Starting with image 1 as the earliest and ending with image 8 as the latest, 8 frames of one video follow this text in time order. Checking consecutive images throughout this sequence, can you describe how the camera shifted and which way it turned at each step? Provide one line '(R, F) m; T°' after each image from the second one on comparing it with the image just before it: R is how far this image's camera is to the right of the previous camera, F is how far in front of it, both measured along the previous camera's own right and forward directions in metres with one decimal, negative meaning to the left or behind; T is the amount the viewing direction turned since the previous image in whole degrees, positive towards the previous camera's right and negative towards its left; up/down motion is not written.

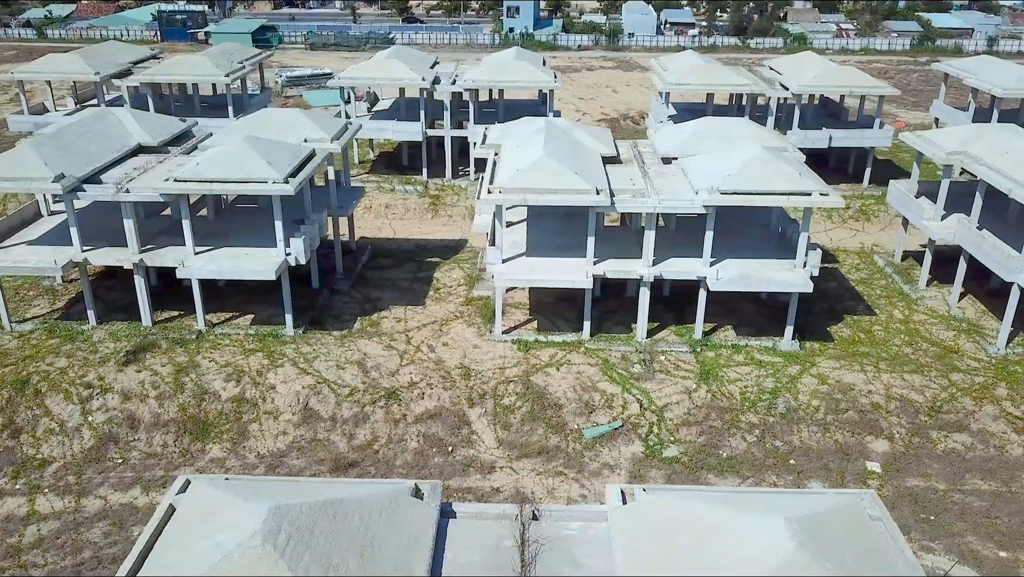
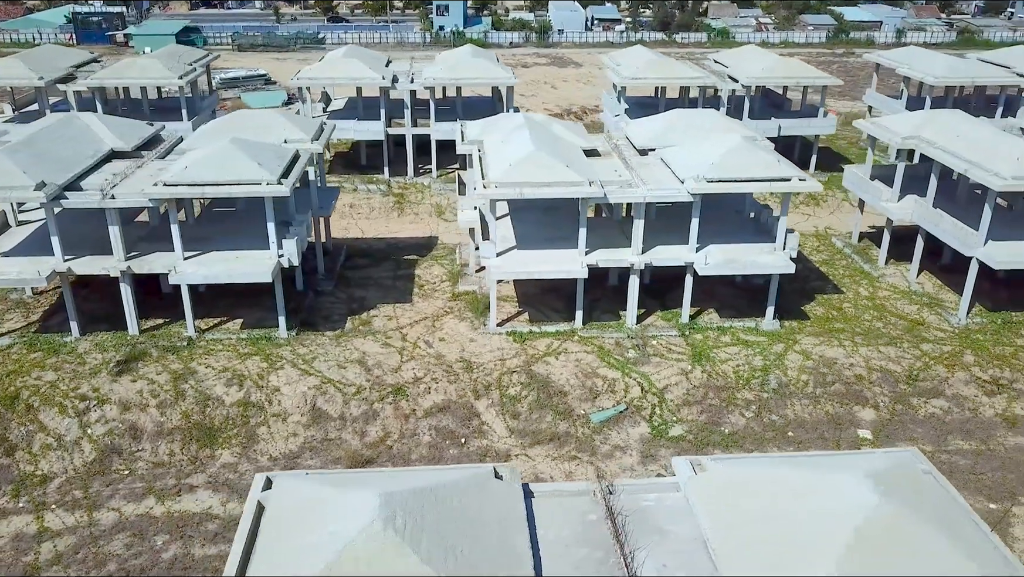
(-1.7, -0.3) m; +5°
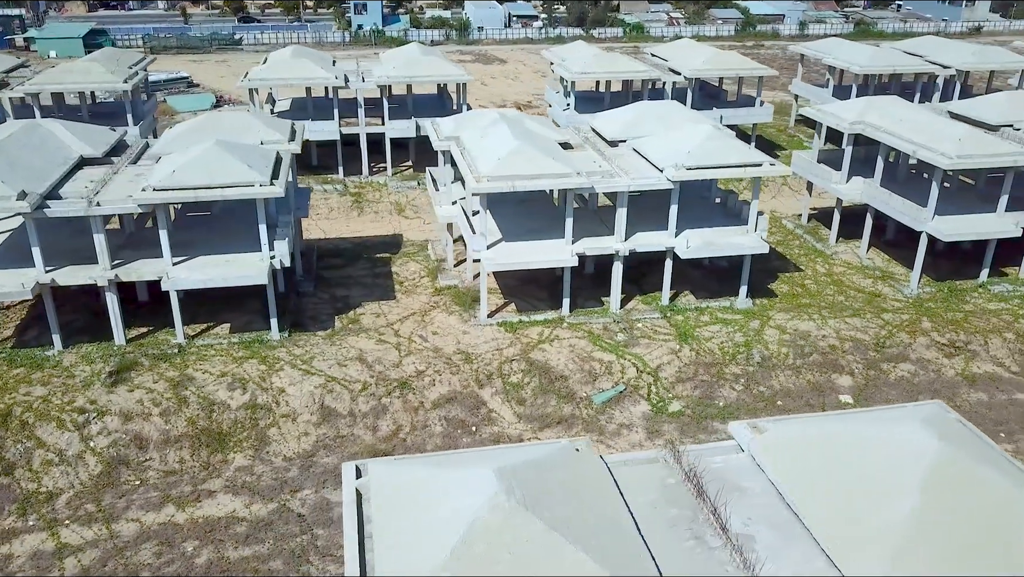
(-1.9, -0.4) m; +6°
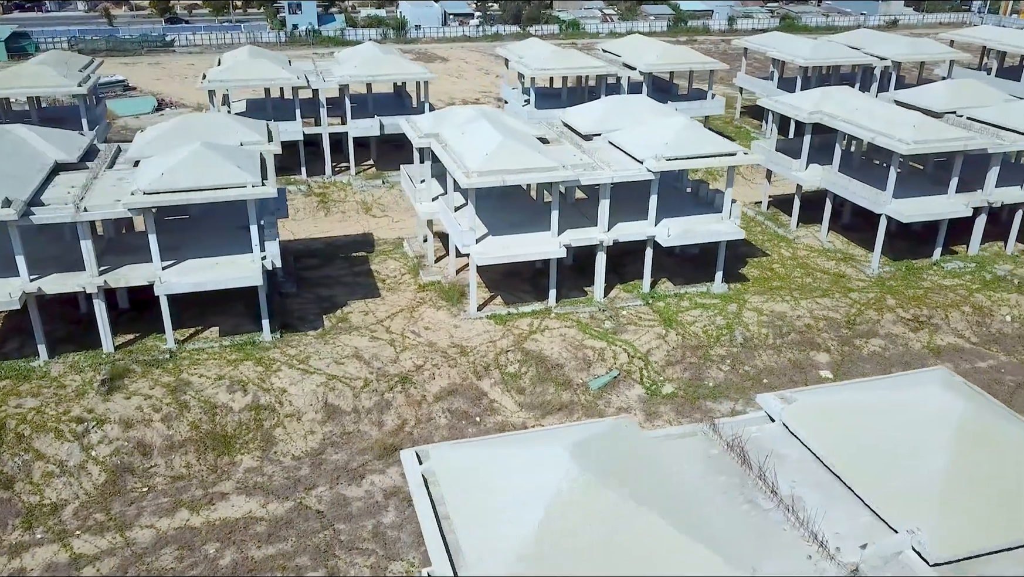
(-1.4, -0.3) m; +5°
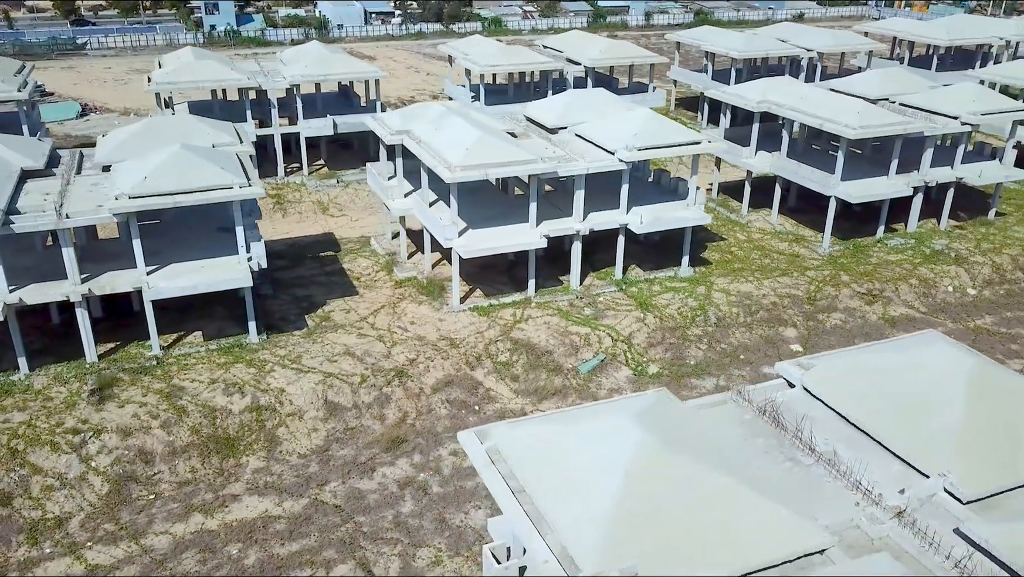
(-1.7, -0.4) m; +6°
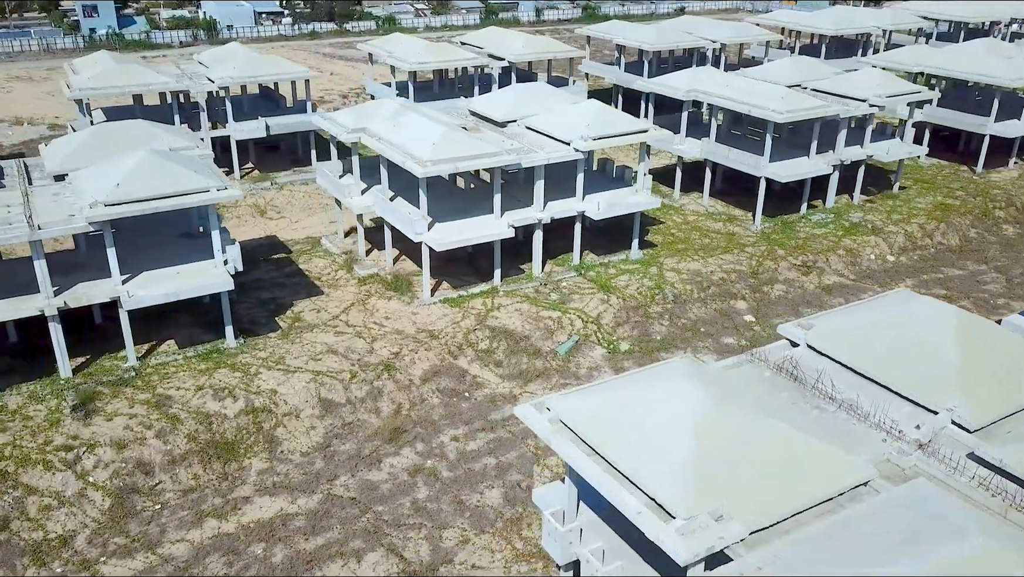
(-2.1, -0.5) m; +8°
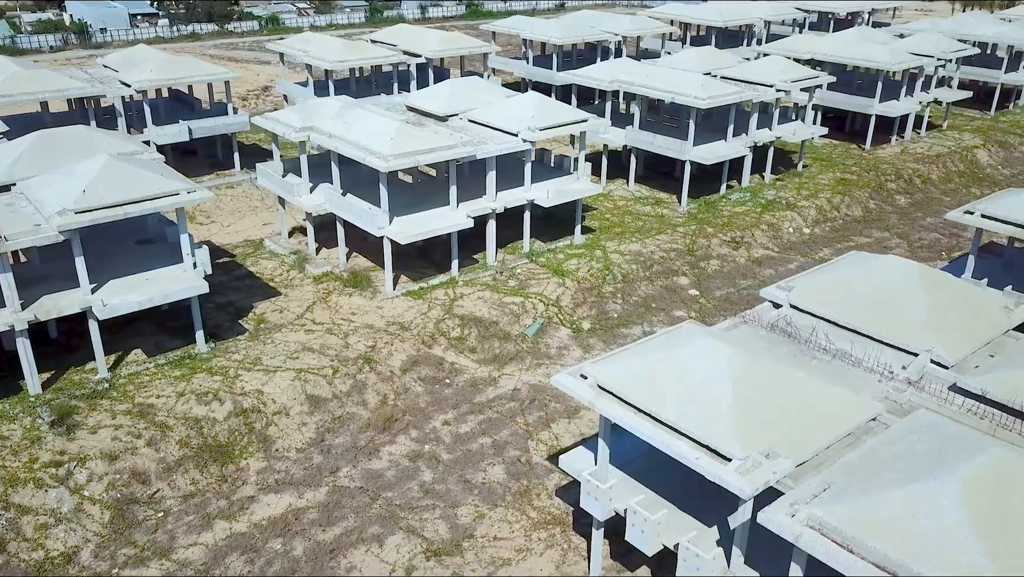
(-2.1, -0.5) m; +8°
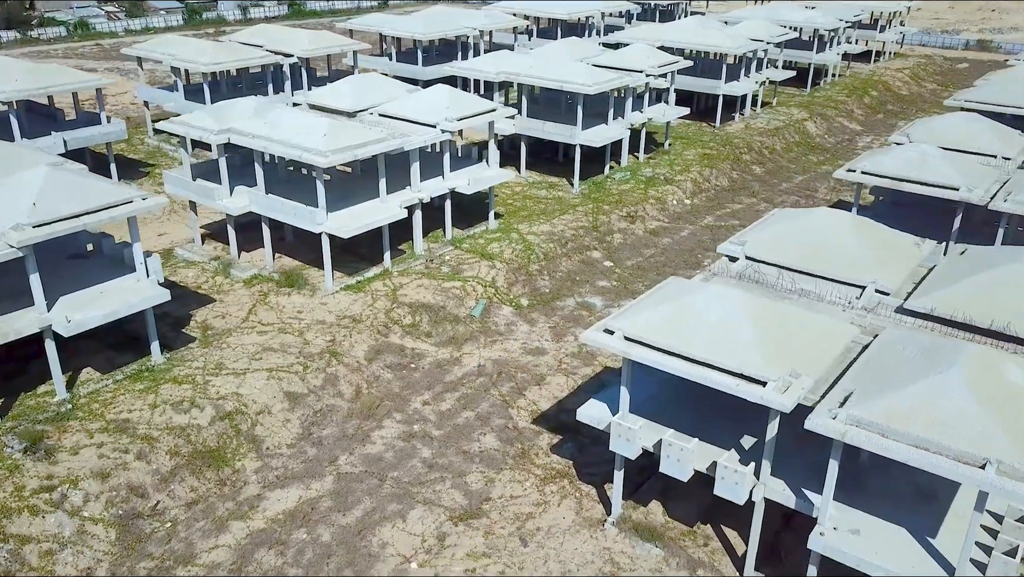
(-3.2, -0.7) m; +12°
